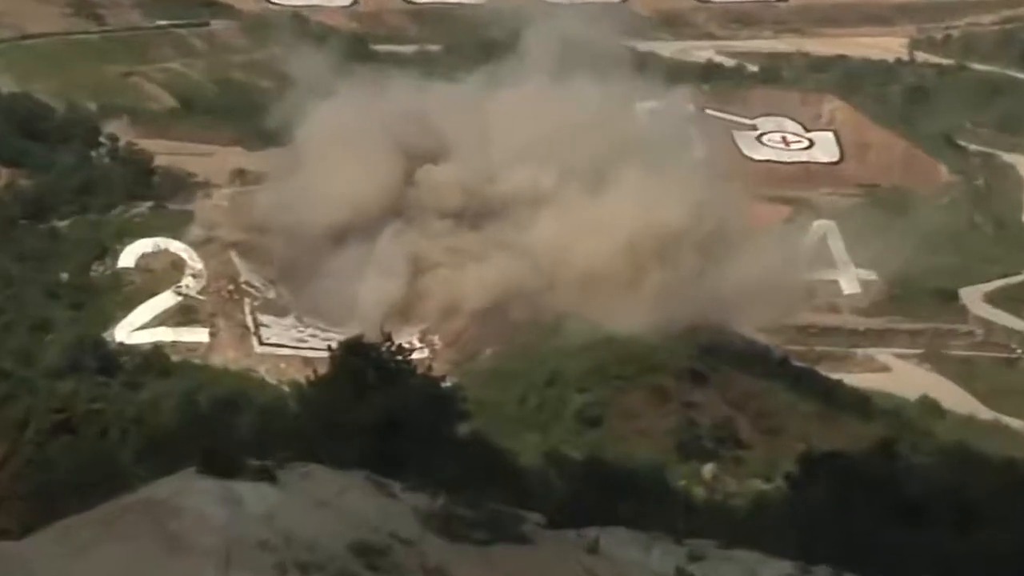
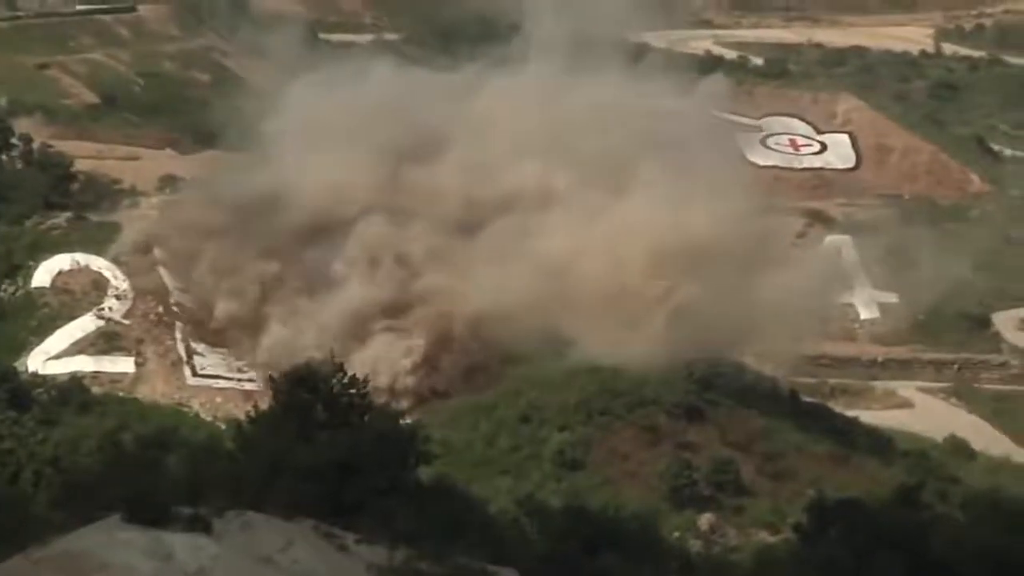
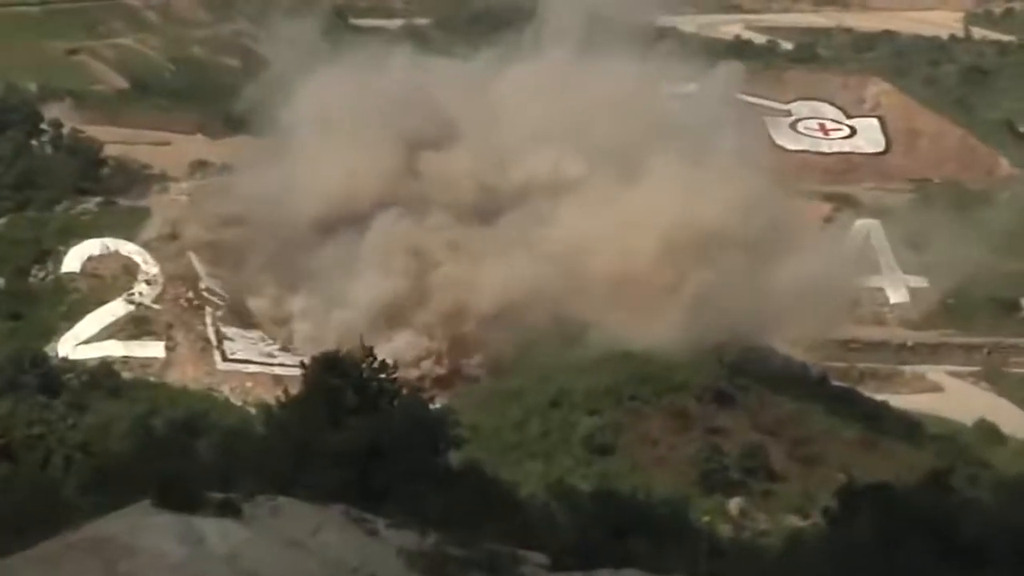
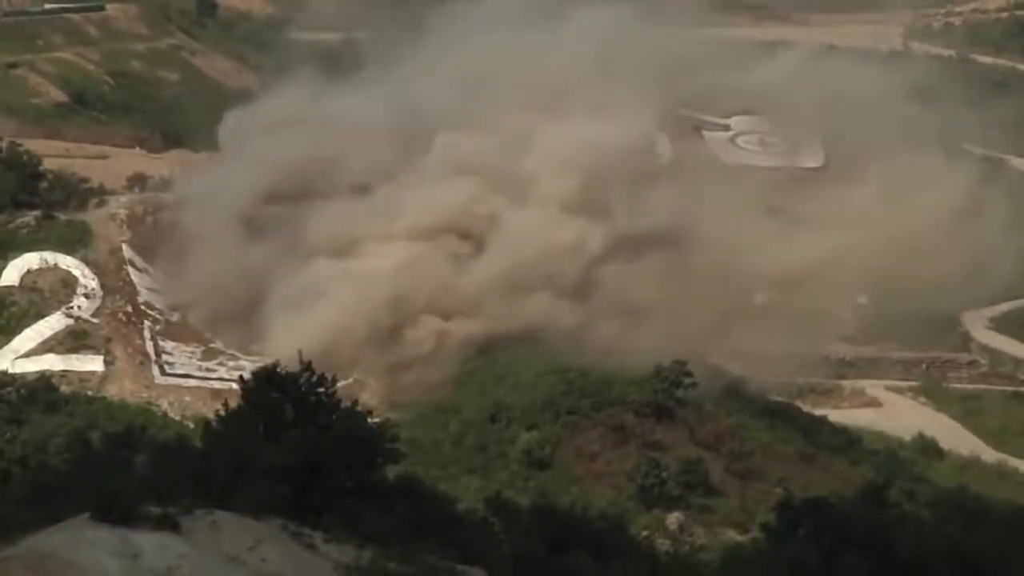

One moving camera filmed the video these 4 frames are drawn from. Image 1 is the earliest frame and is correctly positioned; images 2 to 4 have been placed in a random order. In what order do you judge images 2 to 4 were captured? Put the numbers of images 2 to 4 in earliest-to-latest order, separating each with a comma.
3, 2, 4
